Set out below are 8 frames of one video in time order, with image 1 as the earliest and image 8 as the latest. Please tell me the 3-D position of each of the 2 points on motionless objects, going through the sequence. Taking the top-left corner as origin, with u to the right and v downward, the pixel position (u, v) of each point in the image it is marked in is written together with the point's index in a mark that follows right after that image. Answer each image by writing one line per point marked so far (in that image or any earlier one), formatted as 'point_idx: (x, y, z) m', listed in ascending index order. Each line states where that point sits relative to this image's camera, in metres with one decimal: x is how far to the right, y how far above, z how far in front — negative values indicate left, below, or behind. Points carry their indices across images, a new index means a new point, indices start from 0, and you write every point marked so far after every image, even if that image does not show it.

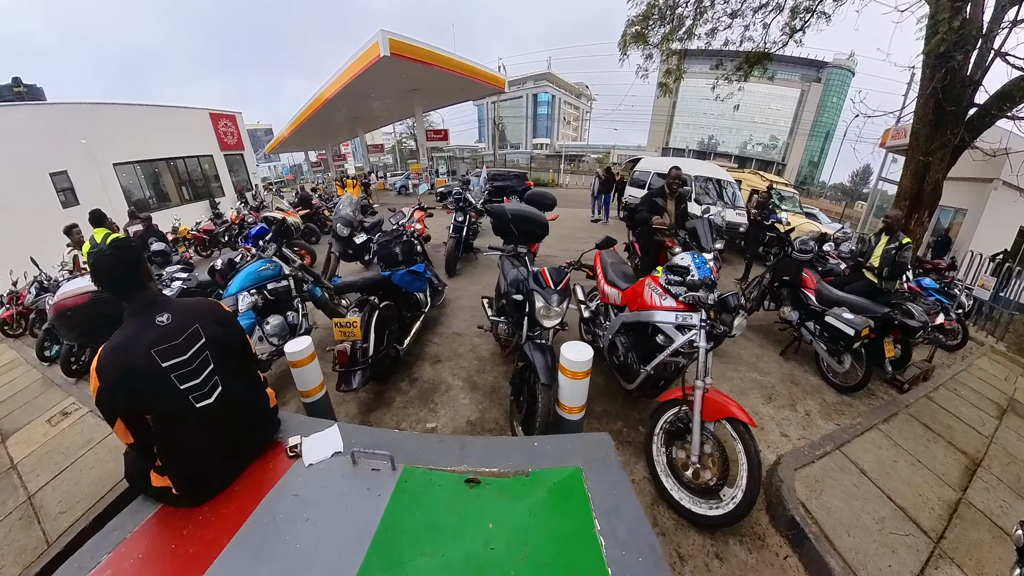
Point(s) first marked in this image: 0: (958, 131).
0: (+4.6, +1.6, +4.7) m
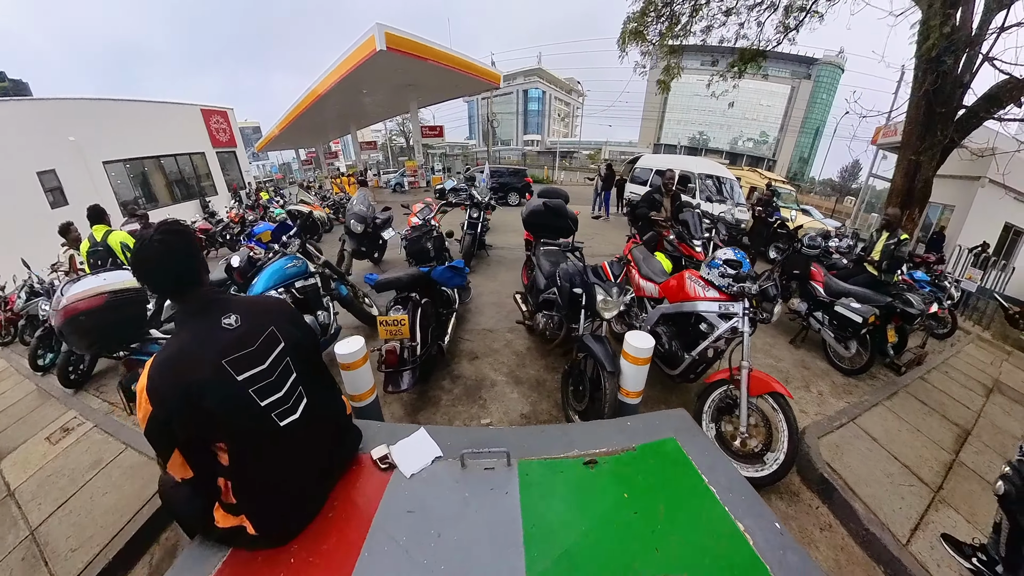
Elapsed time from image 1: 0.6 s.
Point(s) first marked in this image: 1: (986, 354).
0: (+4.7, +1.7, +4.9) m
1: (+4.0, -0.5, +3.9) m
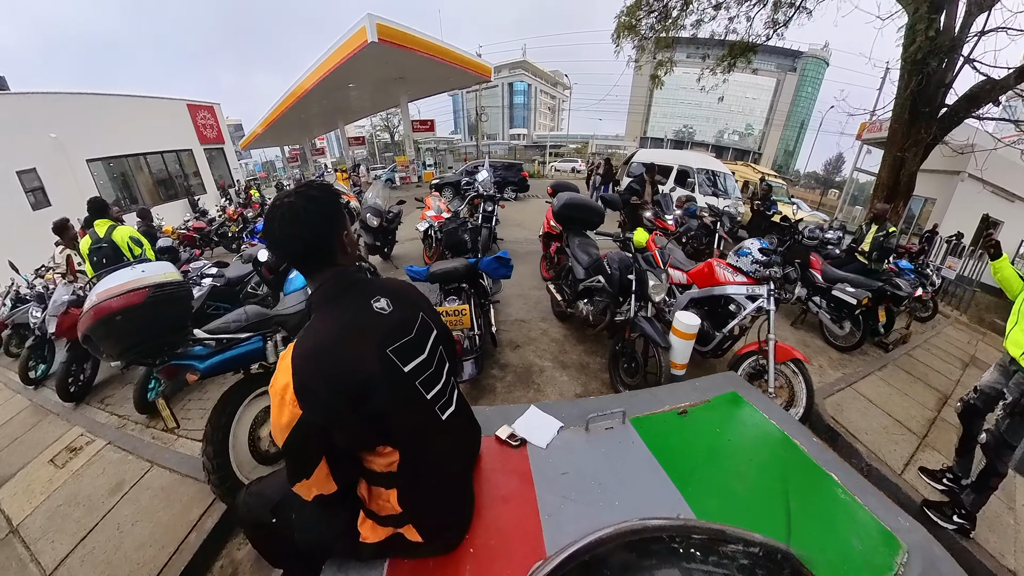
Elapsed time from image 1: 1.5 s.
0: (+4.8, +1.8, +5.2) m
1: (+4.1, -0.4, +4.2) m
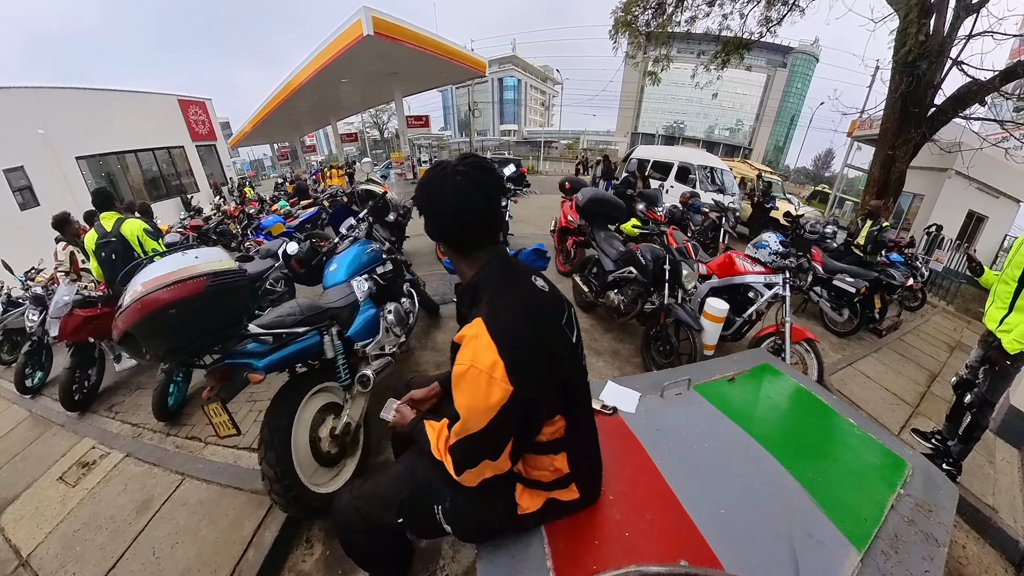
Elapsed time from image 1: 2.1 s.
0: (+4.9, +1.9, +5.5) m
1: (+4.3, -0.3, +4.5) m
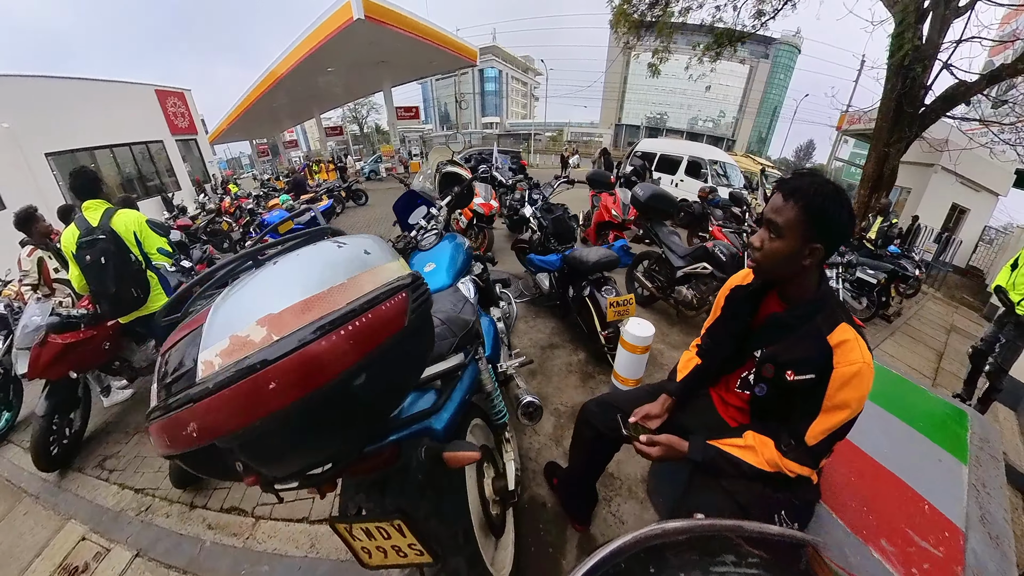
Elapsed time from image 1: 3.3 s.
0: (+5.1, +2.1, +5.8) m
1: (+4.6, -0.2, +4.9) m
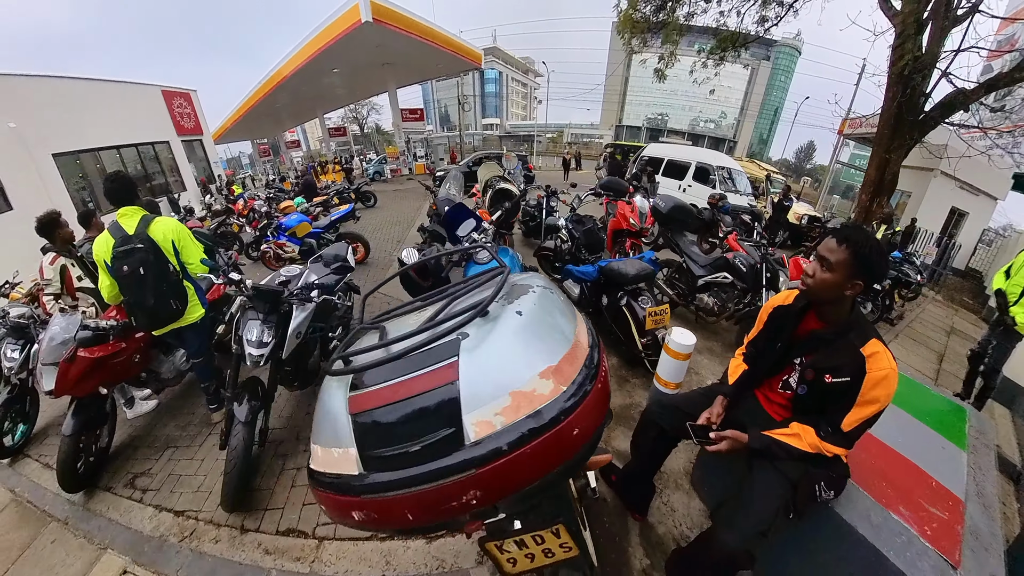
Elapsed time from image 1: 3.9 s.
0: (+5.3, +2.0, +6.0) m
1: (+4.8, -0.3, +5.0) m
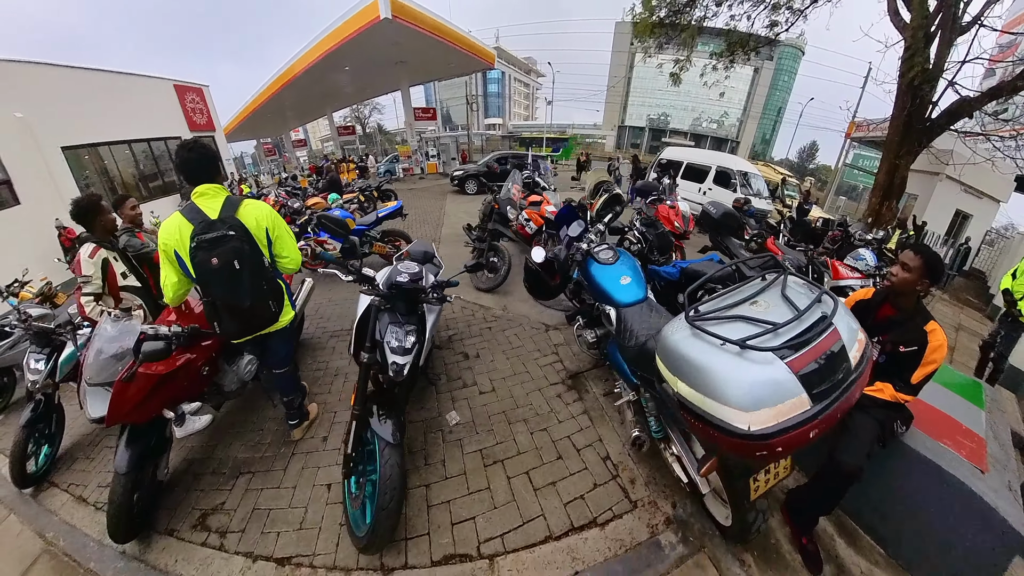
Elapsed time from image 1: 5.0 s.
0: (+5.8, +2.0, +6.4) m
1: (+5.2, -0.2, +5.4) m
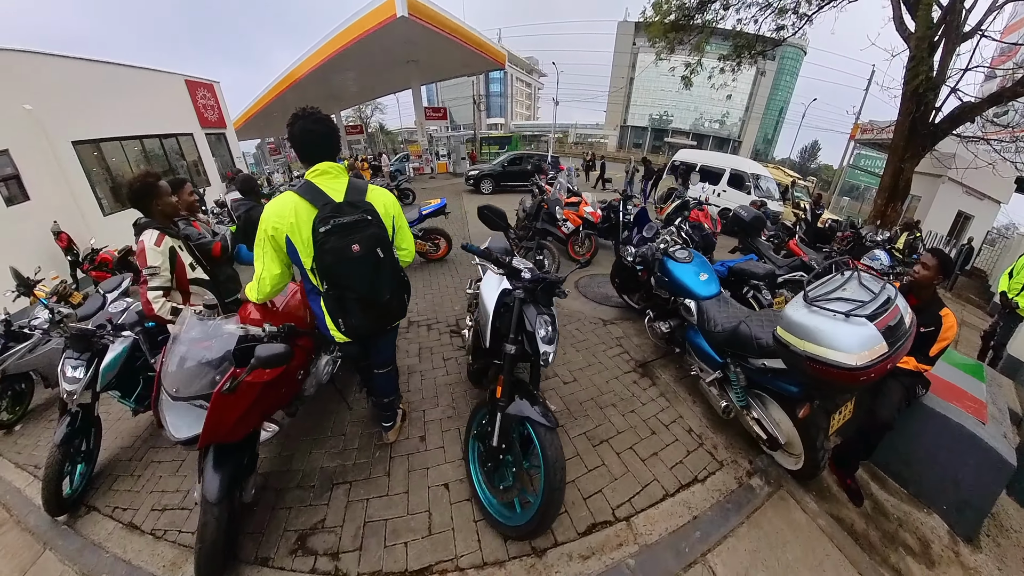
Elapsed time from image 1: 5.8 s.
0: (+6.2, +2.1, +6.8) m
1: (+5.6, -0.2, +5.8) m
